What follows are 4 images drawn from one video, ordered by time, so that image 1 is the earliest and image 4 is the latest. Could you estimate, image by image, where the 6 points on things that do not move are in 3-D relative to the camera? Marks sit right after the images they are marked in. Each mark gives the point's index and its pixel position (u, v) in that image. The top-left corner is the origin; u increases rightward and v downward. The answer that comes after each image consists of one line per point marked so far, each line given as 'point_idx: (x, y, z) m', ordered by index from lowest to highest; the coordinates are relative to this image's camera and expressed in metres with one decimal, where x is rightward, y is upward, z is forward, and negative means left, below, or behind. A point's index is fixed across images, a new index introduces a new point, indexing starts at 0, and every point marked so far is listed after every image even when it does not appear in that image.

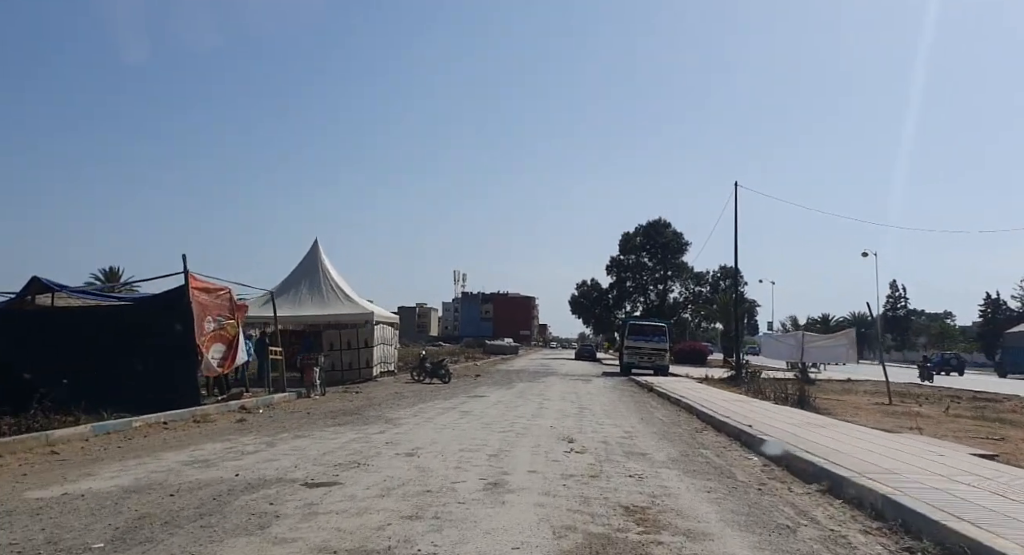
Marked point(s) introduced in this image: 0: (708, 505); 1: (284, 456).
0: (+2.1, -2.4, +8.0) m
1: (-3.2, -2.5, +10.7) m
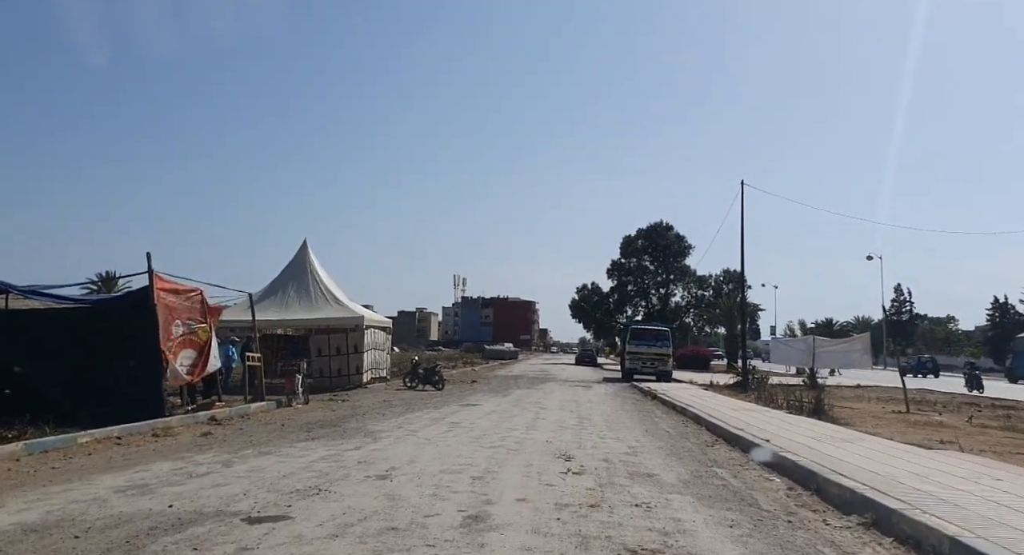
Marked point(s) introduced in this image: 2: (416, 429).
0: (+1.9, -2.3, +6.6) m
1: (-3.4, -2.5, +9.3) m
2: (-1.9, -3.0, +15.1) m
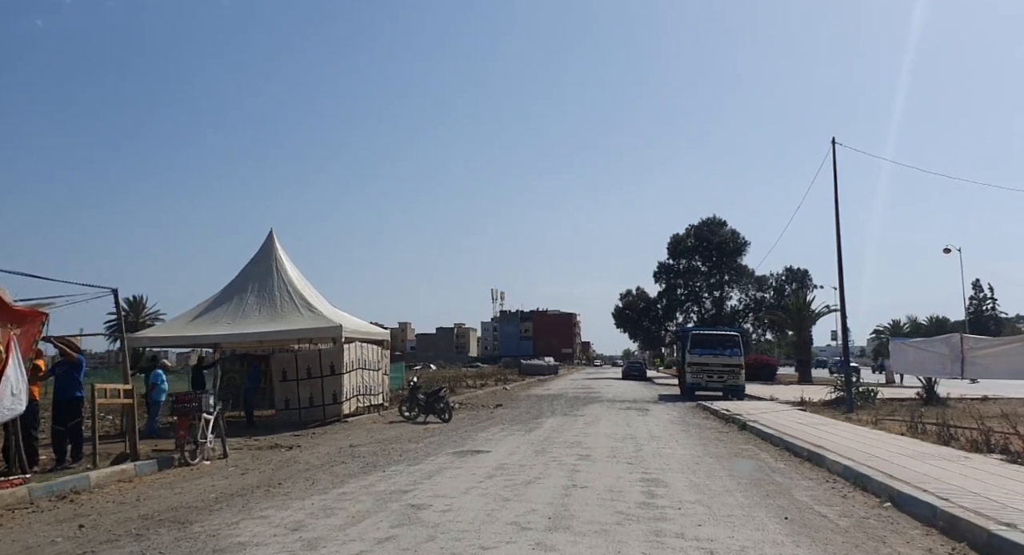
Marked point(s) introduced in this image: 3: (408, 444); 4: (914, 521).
0: (+1.5, -1.5, -1.3) m
1: (-3.6, -1.9, +1.7) m
2: (-1.8, -2.5, +7.4) m
3: (-2.2, -3.6, +16.3) m
4: (+4.3, -2.6, +8.2) m
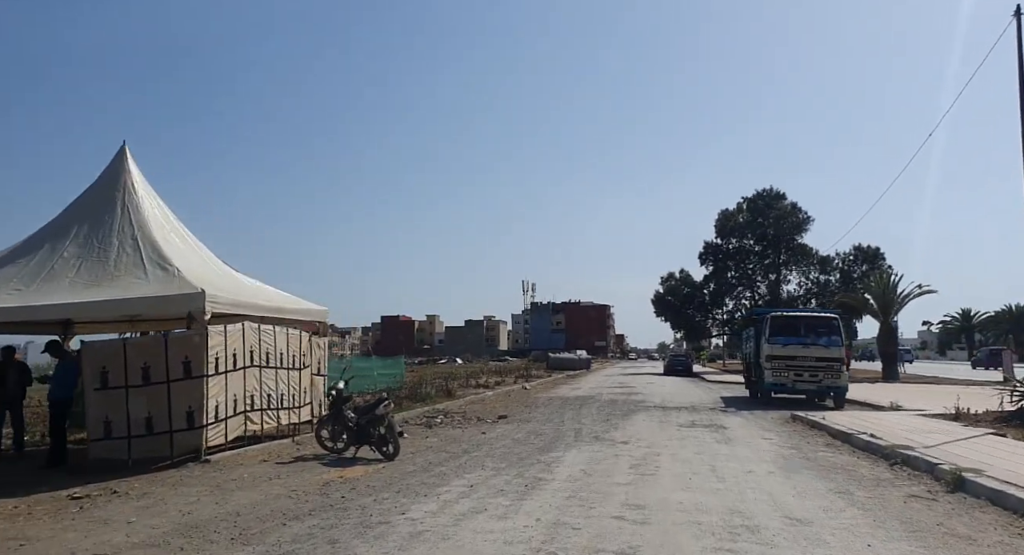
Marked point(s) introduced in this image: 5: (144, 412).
0: (+0.3, -0.5, -11.2) m
1: (-4.7, -0.9, -7.9) m
2: (-2.7, -1.4, -2.4) m
3: (-2.7, -2.4, +6.6) m
4: (+3.5, -1.5, -1.8) m
5: (-6.2, -2.3, +12.8) m
